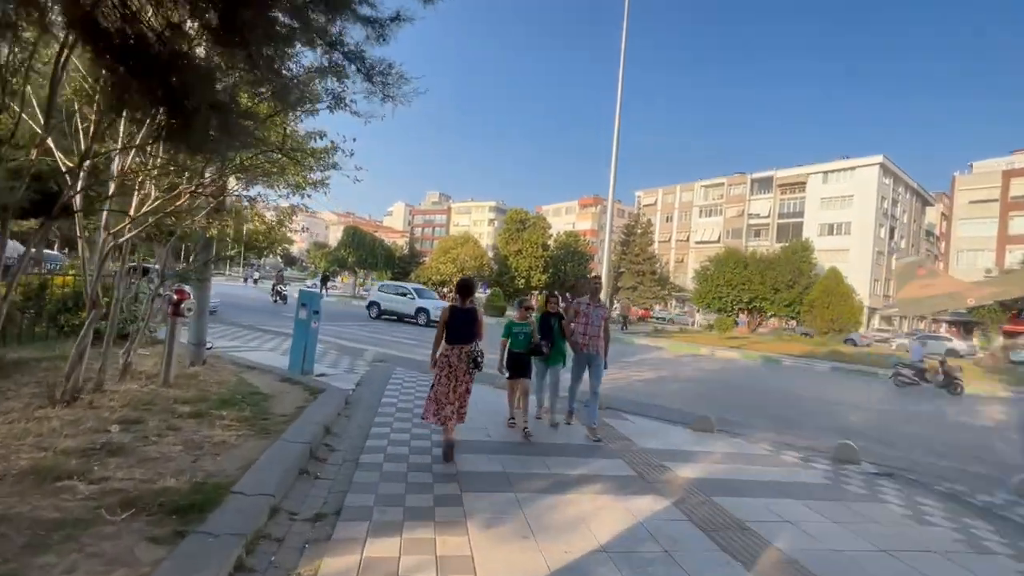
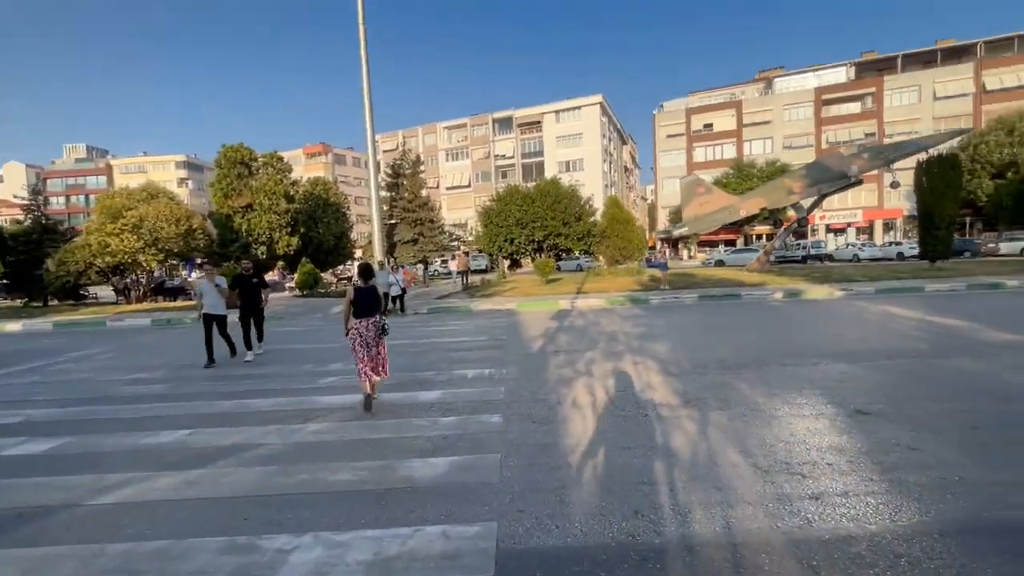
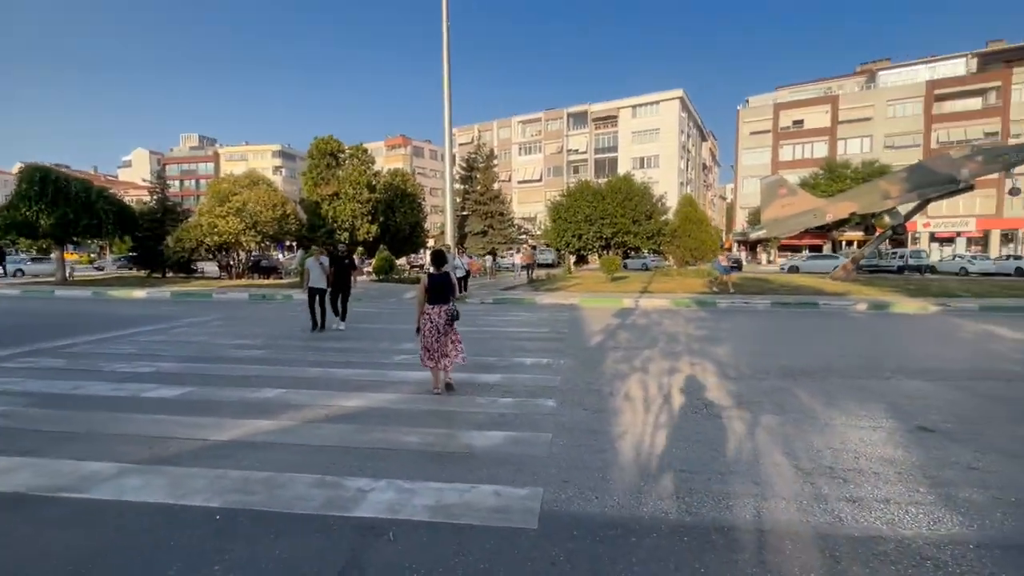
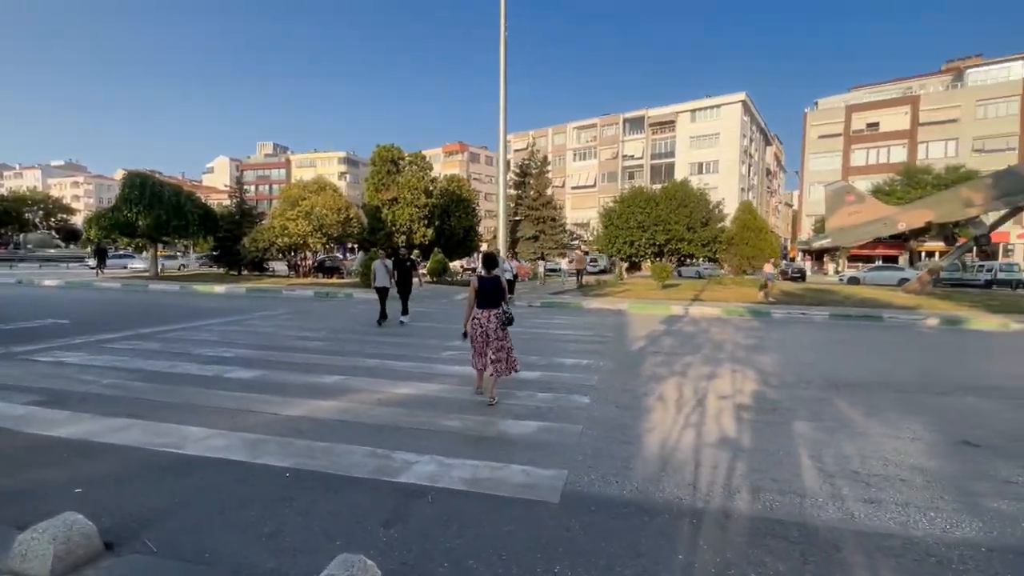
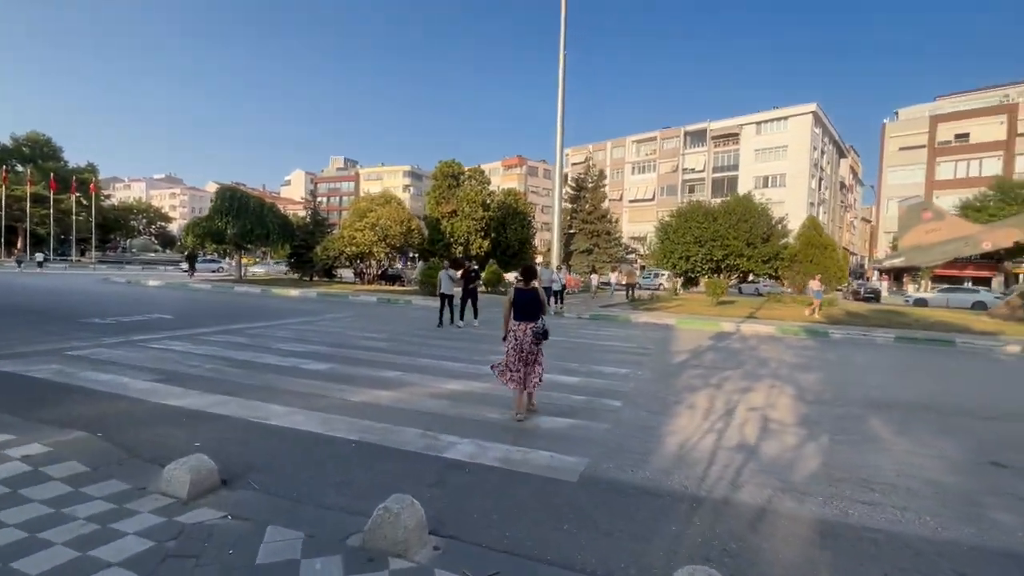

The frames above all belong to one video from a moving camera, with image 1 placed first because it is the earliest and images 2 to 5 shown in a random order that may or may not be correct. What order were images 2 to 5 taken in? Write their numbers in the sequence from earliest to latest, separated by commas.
5, 4, 3, 2
